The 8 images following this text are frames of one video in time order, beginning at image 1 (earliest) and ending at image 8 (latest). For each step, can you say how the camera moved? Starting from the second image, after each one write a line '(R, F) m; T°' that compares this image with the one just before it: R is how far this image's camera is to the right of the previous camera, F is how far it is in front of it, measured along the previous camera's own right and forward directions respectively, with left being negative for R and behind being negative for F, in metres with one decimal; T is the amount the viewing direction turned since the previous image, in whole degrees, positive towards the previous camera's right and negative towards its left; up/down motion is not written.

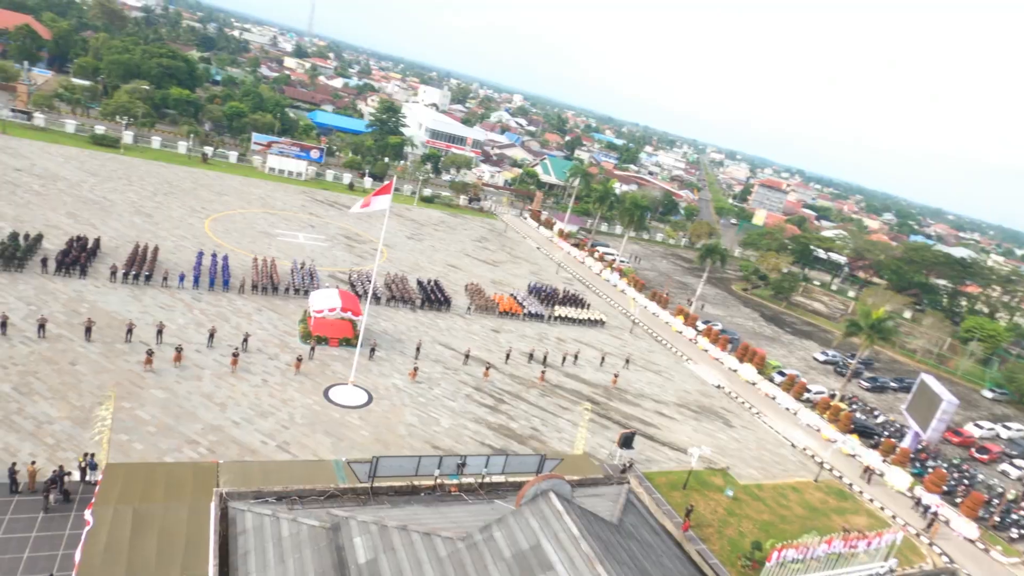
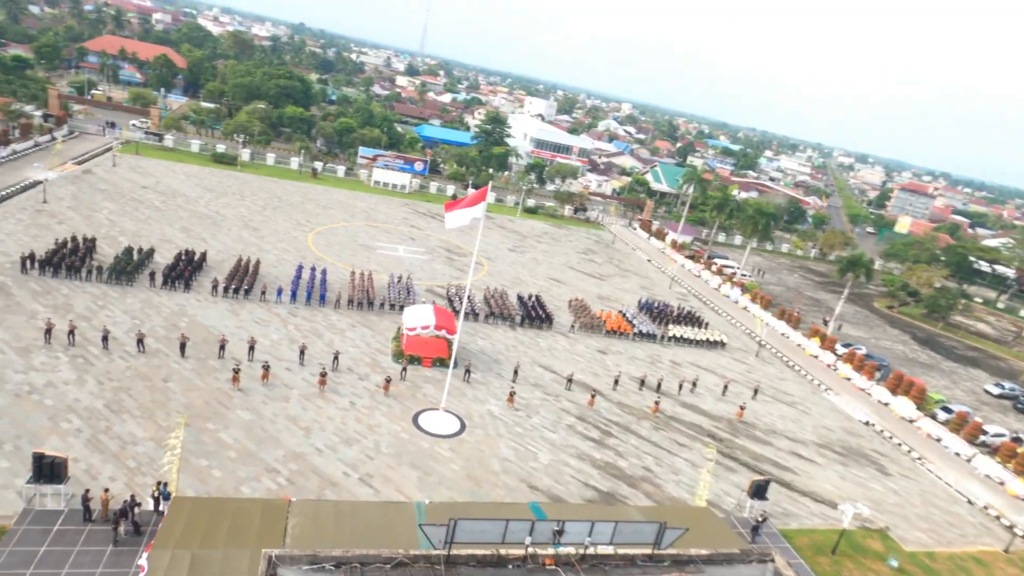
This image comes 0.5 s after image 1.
(-0.1, +2.9) m; -10°
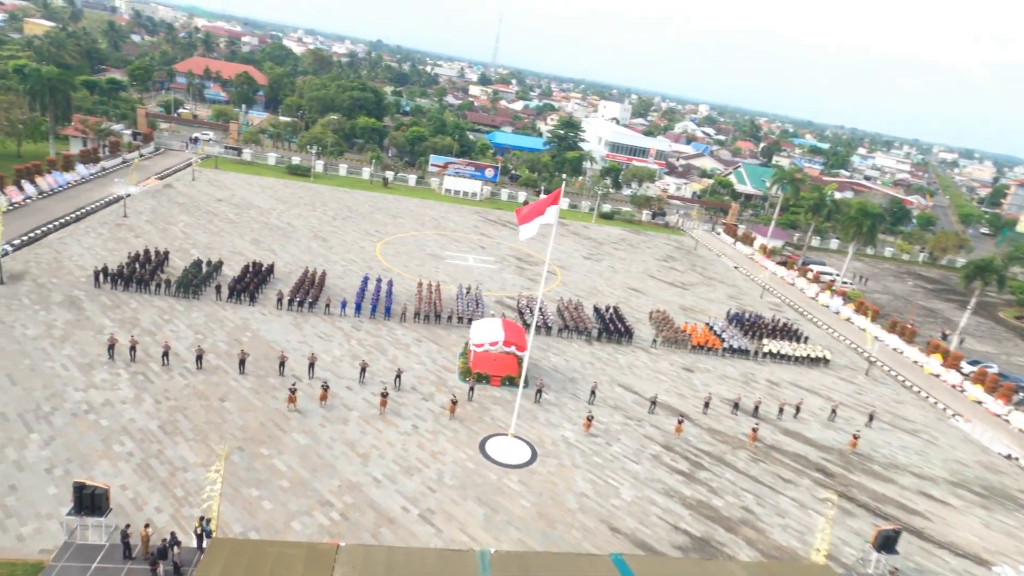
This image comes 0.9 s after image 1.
(-0.1, +2.4) m; -7°
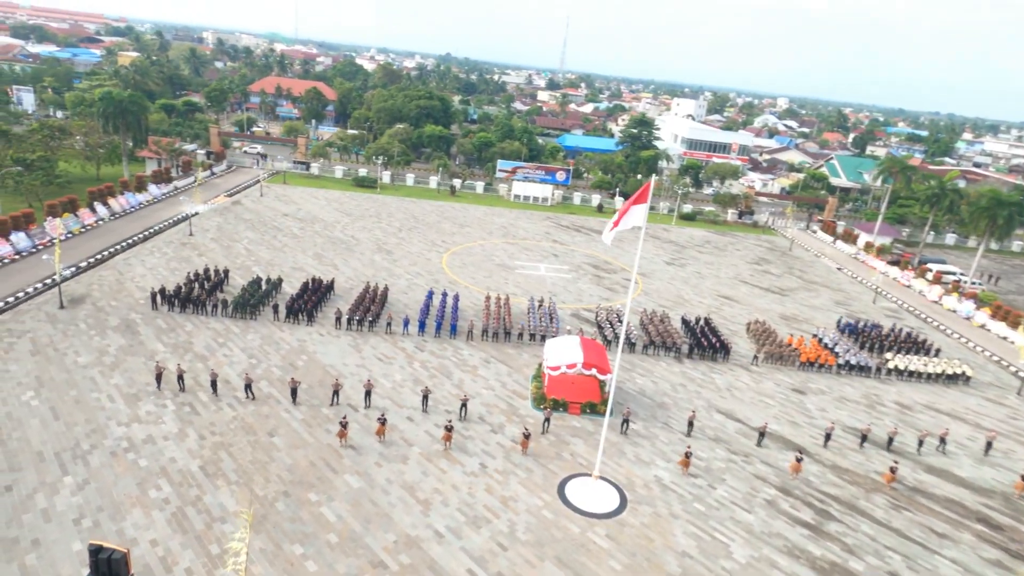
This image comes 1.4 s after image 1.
(-0.2, +3.1) m; -7°
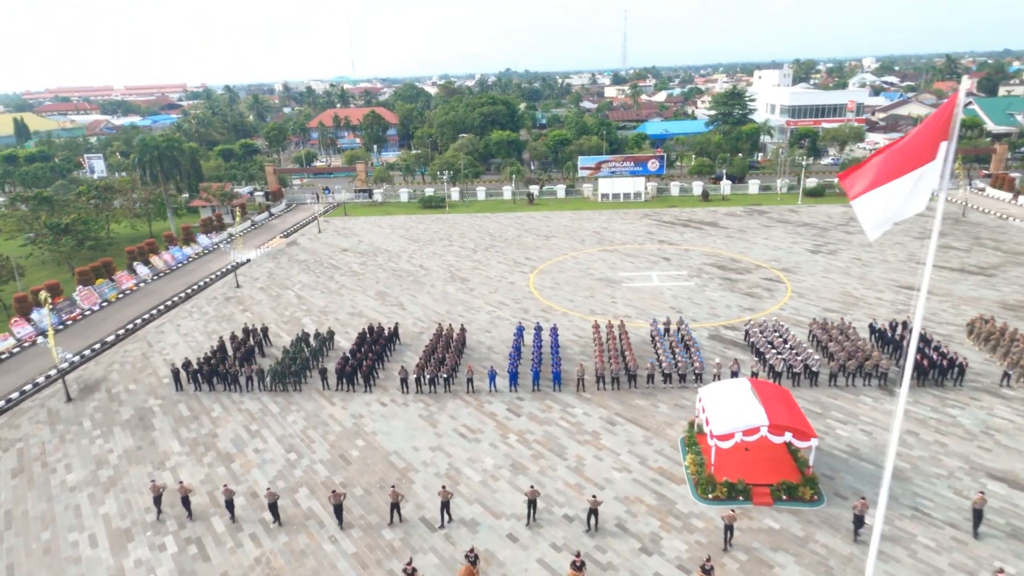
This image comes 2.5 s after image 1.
(-1.0, +7.3) m; -8°
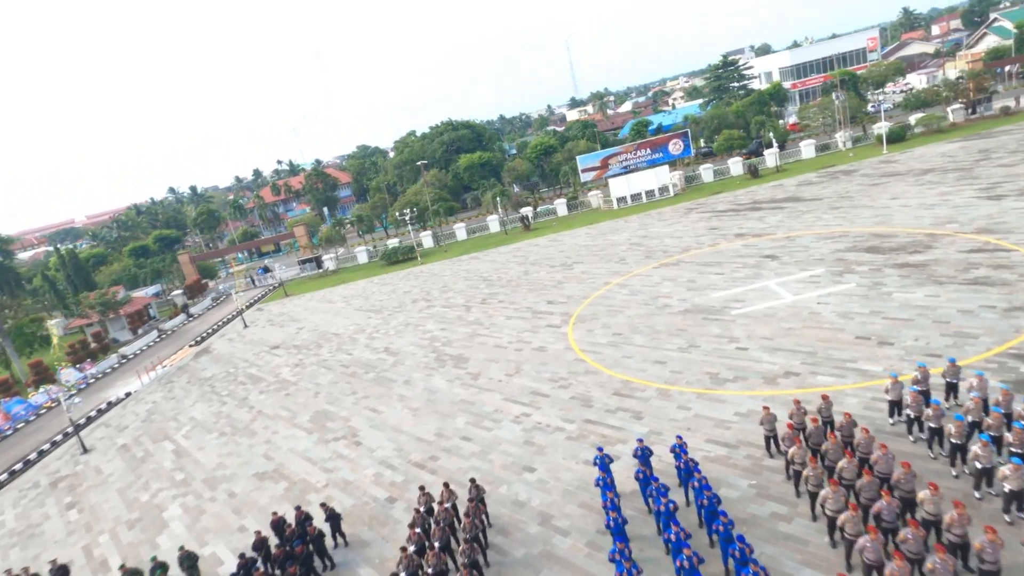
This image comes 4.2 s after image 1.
(-0.7, +12.8) m; +1°
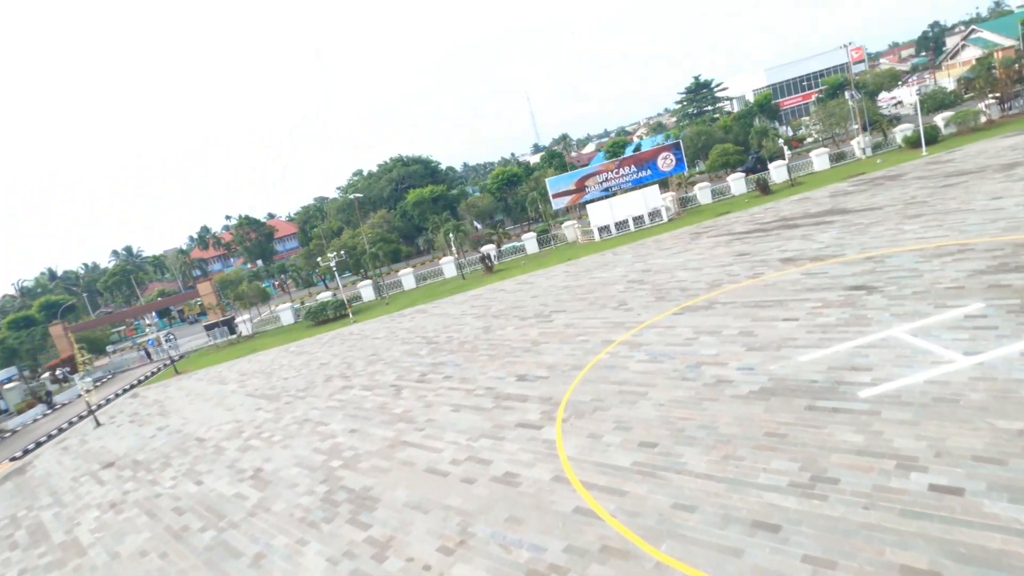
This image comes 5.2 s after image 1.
(+0.6, +8.1) m; +3°
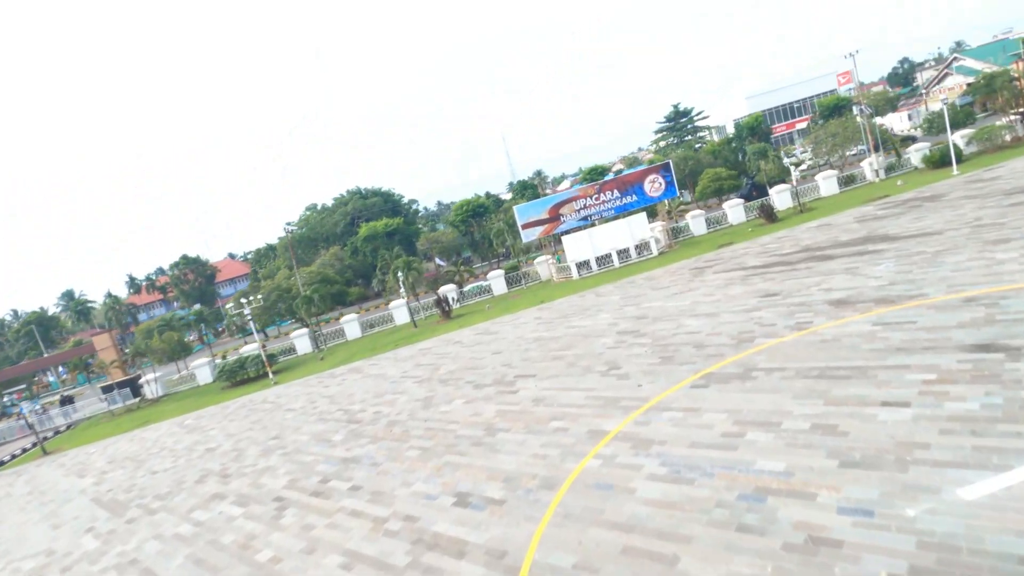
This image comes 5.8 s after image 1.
(+0.7, +5.2) m; +2°
